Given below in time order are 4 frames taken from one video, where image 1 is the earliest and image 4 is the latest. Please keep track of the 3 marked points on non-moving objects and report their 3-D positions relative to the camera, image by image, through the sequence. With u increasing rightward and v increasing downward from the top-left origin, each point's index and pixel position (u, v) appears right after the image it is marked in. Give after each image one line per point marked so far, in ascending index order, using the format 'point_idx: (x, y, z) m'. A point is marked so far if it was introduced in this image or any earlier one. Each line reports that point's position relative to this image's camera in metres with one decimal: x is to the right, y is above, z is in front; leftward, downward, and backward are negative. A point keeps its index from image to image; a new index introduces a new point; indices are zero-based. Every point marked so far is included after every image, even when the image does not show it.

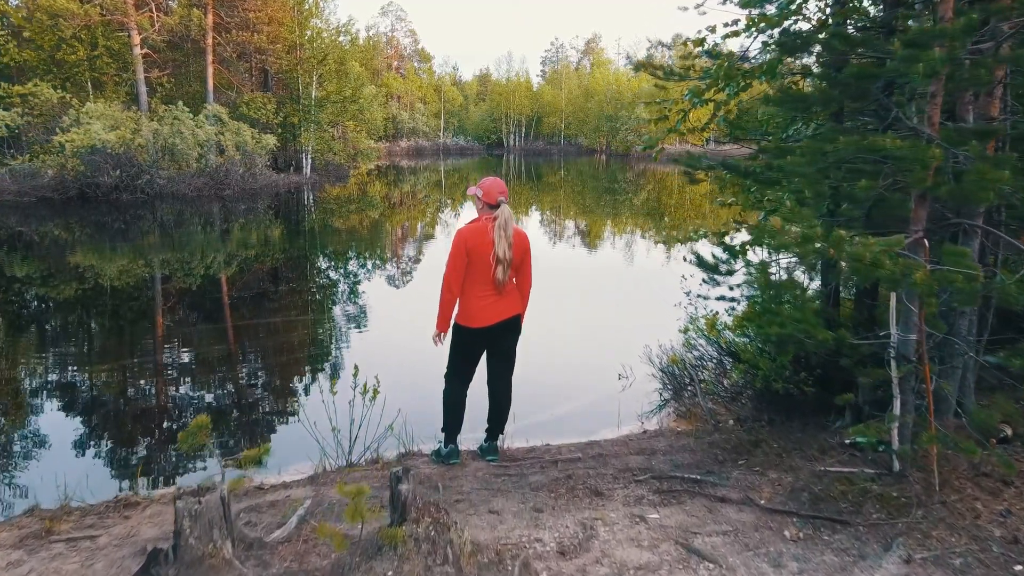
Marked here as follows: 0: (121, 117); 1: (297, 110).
0: (-8.0, +3.5, +13.4) m
1: (-6.1, +5.0, +18.5) m
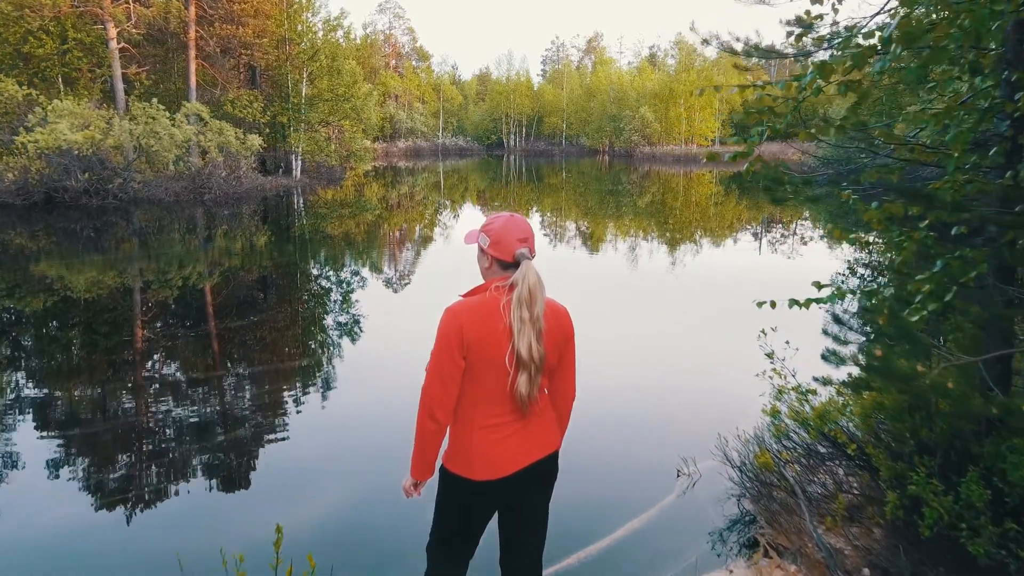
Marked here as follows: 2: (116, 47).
0: (-8.0, +3.3, +12.5) m
1: (-6.1, +4.8, +17.5) m
2: (-7.9, +4.8, +13.1) m
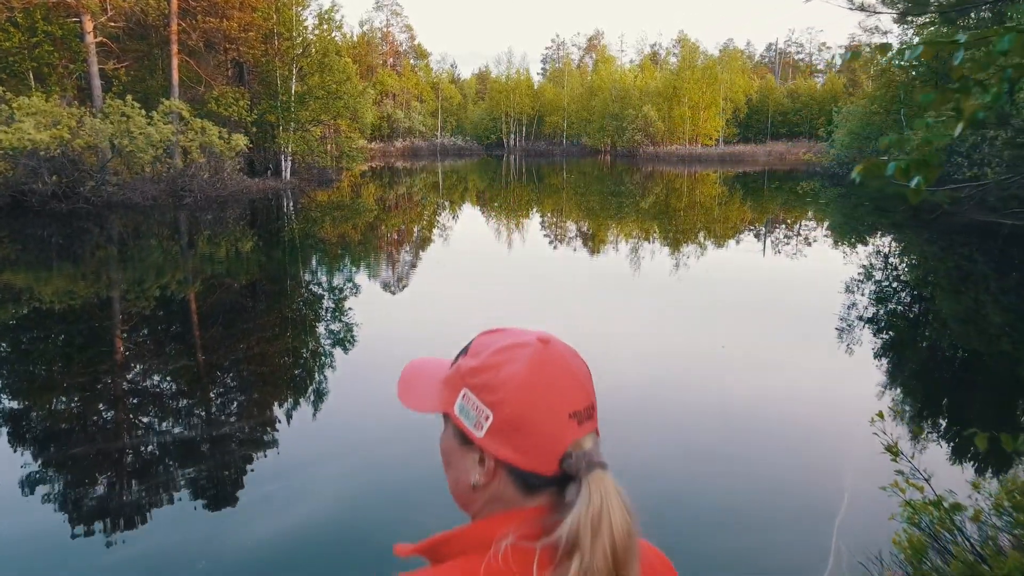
0: (-8.0, +3.1, +11.7) m
1: (-6.1, +4.6, +16.7) m
2: (-7.9, +4.6, +12.3) m
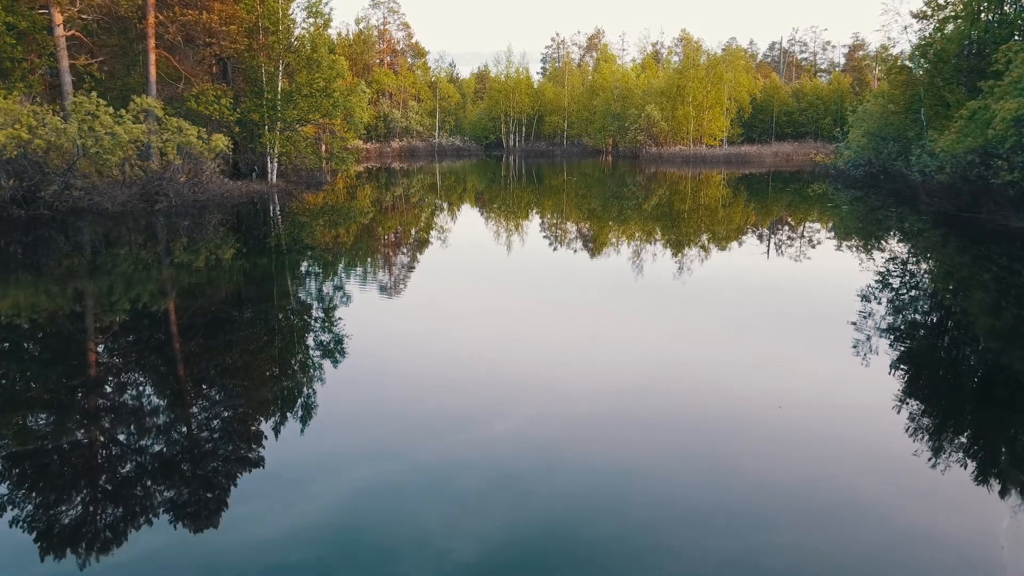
0: (-8.0, +2.9, +10.8) m
1: (-6.1, +4.4, +15.9) m
2: (-7.9, +4.4, +11.4) m
